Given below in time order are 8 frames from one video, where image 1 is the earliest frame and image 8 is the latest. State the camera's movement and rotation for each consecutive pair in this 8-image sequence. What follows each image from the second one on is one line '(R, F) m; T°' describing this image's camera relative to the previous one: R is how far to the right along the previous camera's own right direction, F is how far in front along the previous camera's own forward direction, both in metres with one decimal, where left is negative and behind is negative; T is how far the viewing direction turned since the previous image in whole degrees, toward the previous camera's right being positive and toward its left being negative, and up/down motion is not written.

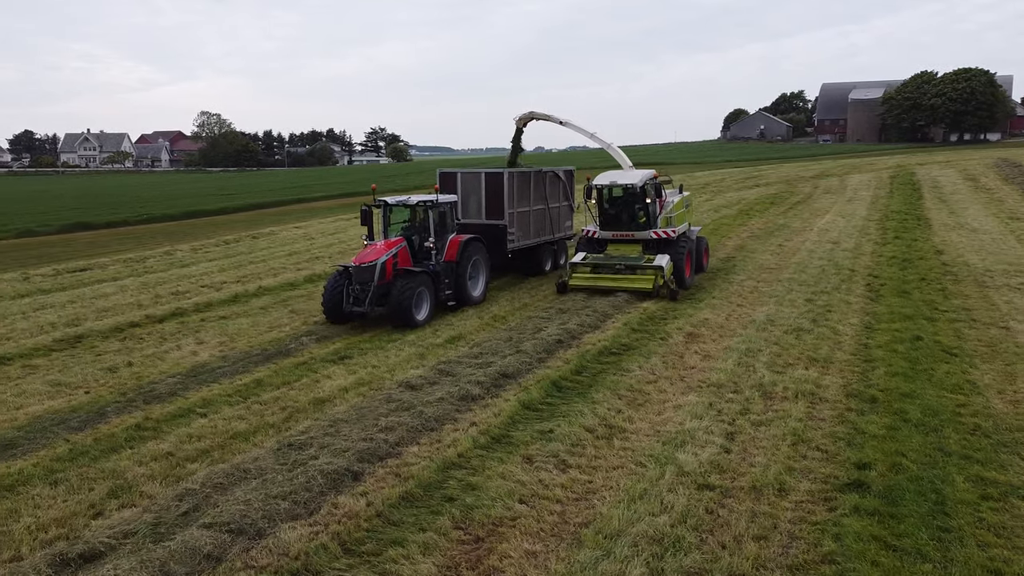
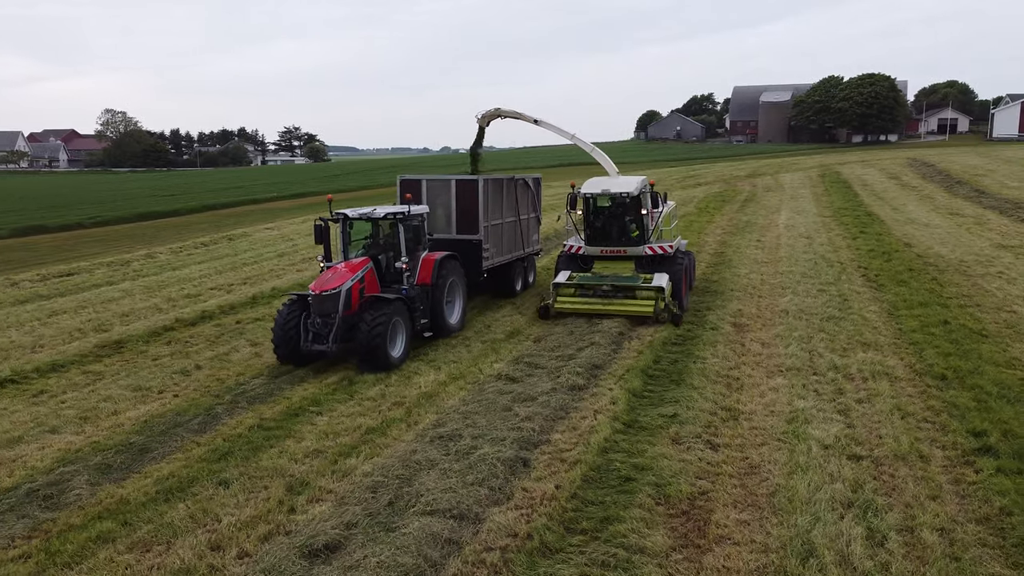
(-1.8, -0.2) m; +7°
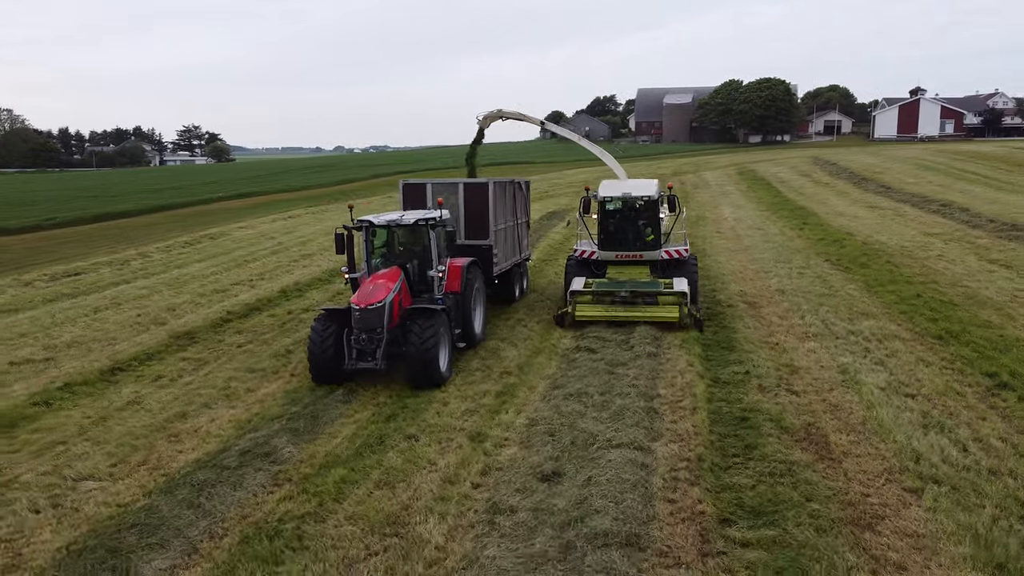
(-2.0, -1.0) m; +7°
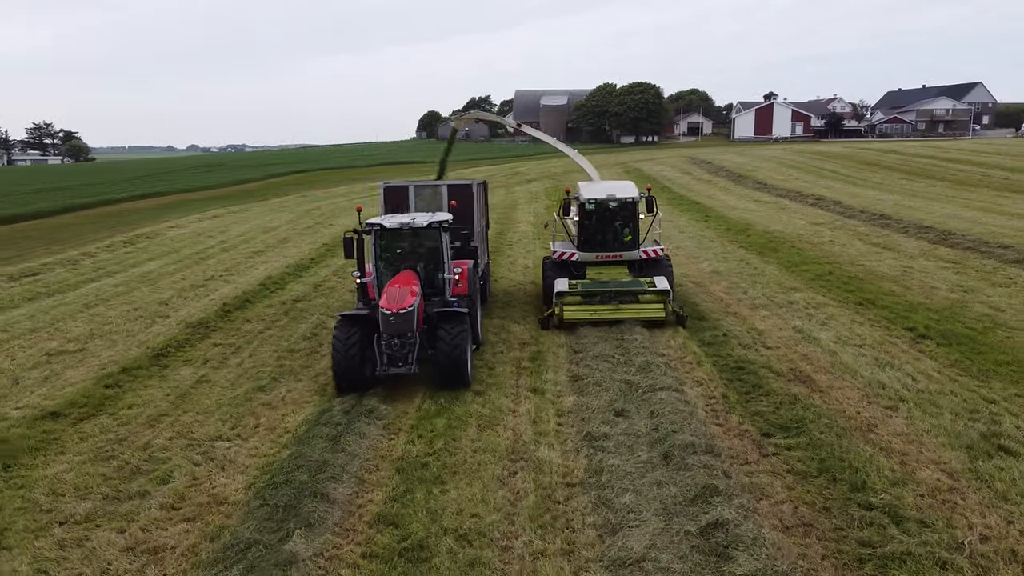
(-1.8, -1.2) m; +9°
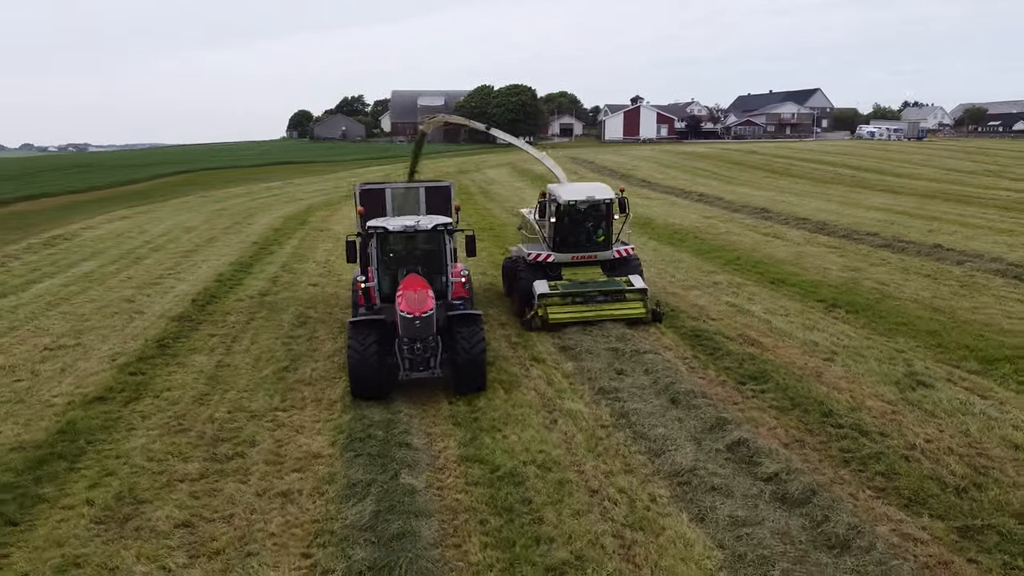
(-1.5, -1.1) m; +9°
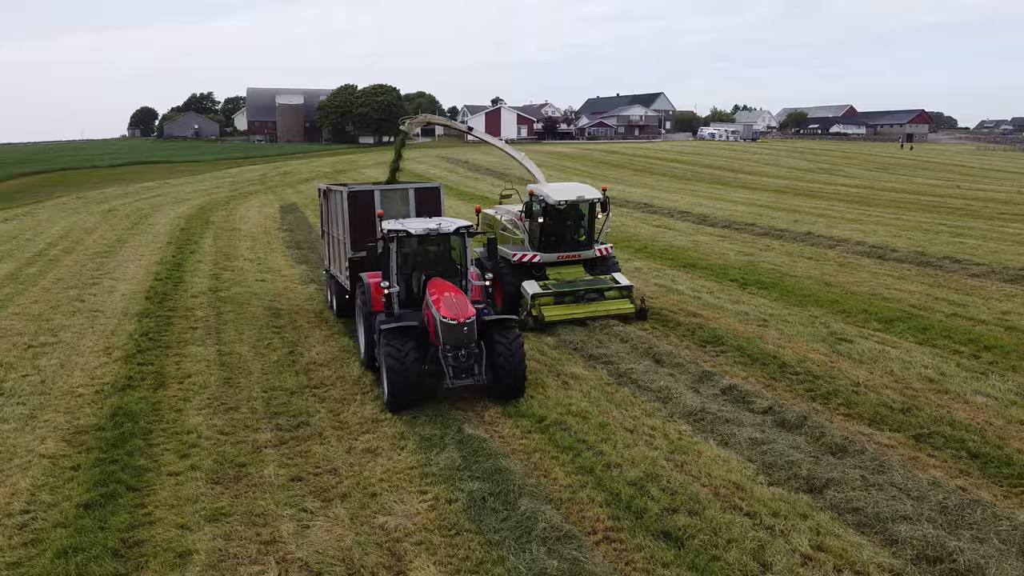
(-1.7, -0.9) m; +11°
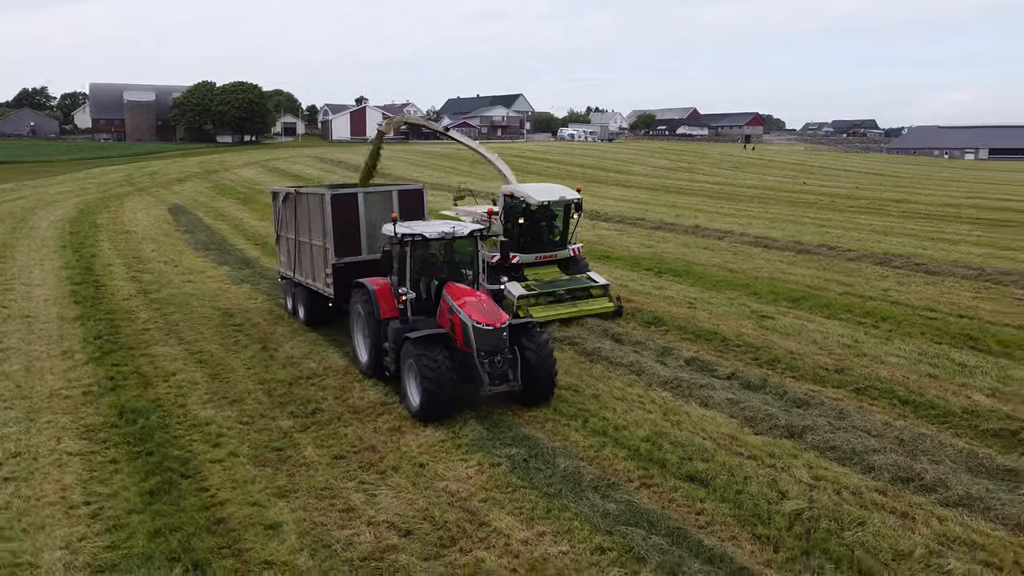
(-1.4, -0.6) m; +10°
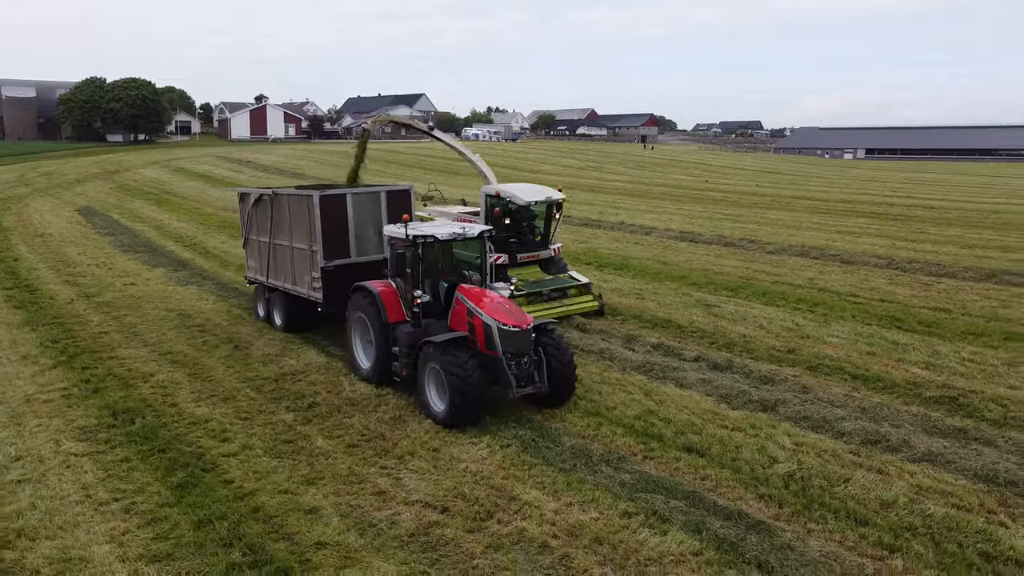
(-0.9, -0.3) m; +7°
